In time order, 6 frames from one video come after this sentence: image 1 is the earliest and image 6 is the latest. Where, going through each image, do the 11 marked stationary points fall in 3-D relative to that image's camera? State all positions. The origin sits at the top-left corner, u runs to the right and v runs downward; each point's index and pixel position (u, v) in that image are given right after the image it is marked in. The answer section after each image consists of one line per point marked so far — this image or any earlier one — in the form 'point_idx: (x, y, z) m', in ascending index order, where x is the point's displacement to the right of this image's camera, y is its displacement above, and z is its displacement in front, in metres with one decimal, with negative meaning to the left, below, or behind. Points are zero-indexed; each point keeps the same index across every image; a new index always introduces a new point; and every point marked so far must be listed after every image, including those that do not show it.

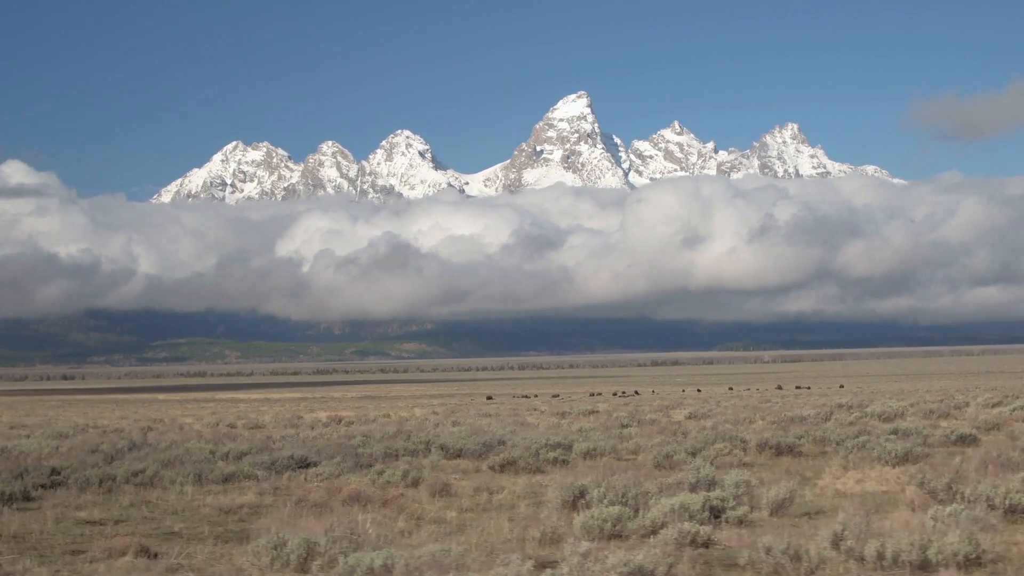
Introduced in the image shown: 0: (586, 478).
0: (+1.5, -3.7, +17.6) m
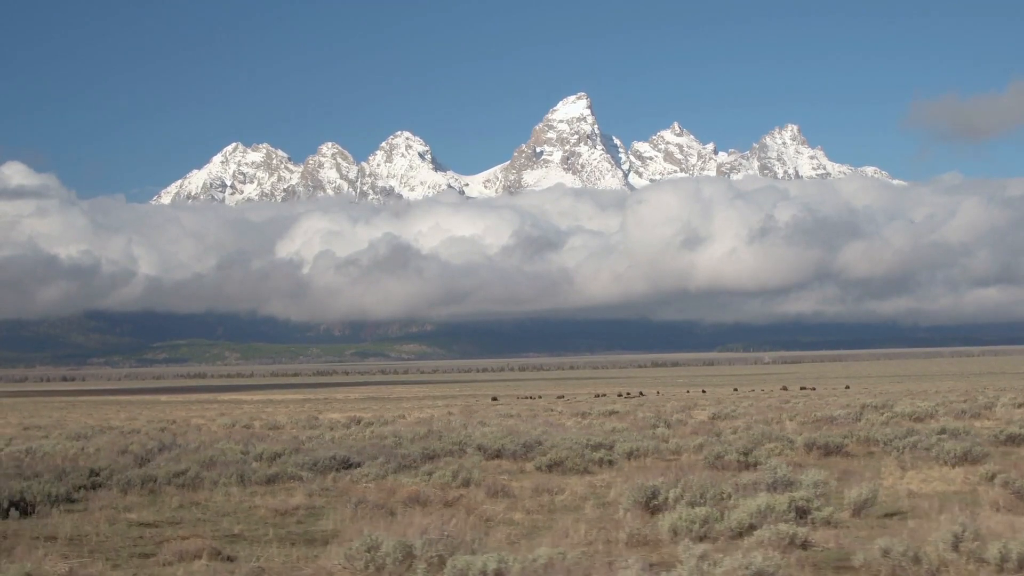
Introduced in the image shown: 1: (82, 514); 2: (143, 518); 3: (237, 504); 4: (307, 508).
0: (+2.7, -3.6, +17.2) m
1: (-8.6, -4.5, +18.2) m
2: (-7.1, -4.4, +17.6) m
3: (-5.6, -4.5, +19.0) m
4: (-3.9, -4.3, +17.7) m
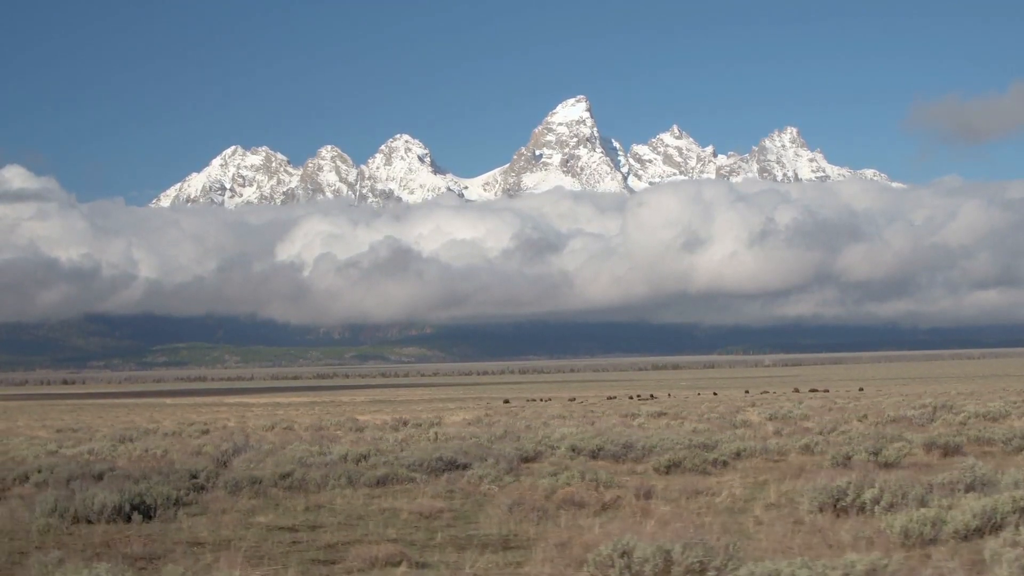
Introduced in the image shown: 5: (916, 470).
0: (+5.4, -3.5, +16.4) m
1: (-5.9, -4.3, +17.4) m
2: (-4.3, -4.3, +16.7) m
3: (-2.9, -4.3, +18.1) m
4: (-1.1, -4.1, +16.9) m
5: (+7.7, -3.5, +17.5) m
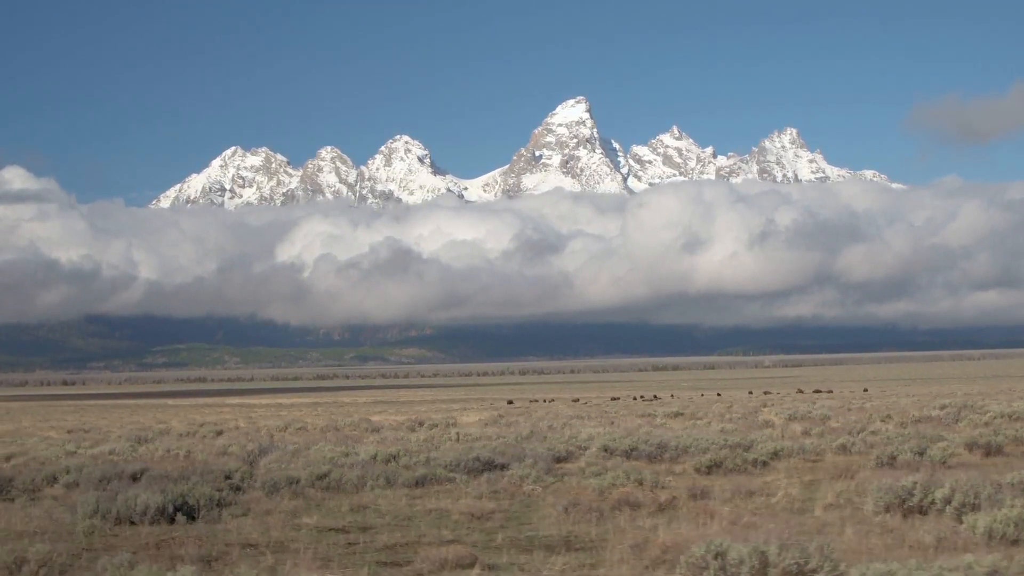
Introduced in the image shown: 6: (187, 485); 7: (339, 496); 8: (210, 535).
0: (+6.4, -3.4, +16.1) m
1: (-4.9, -4.3, +17.1) m
2: (-3.4, -4.2, +16.5) m
3: (-1.9, -4.3, +17.8) m
4: (-0.1, -4.1, +16.6) m
5: (+8.6, -3.4, +17.3) m
6: (-6.7, -4.0, +18.8) m
7: (-3.6, -4.4, +19.4) m
8: (-5.1, -4.1, +15.2) m
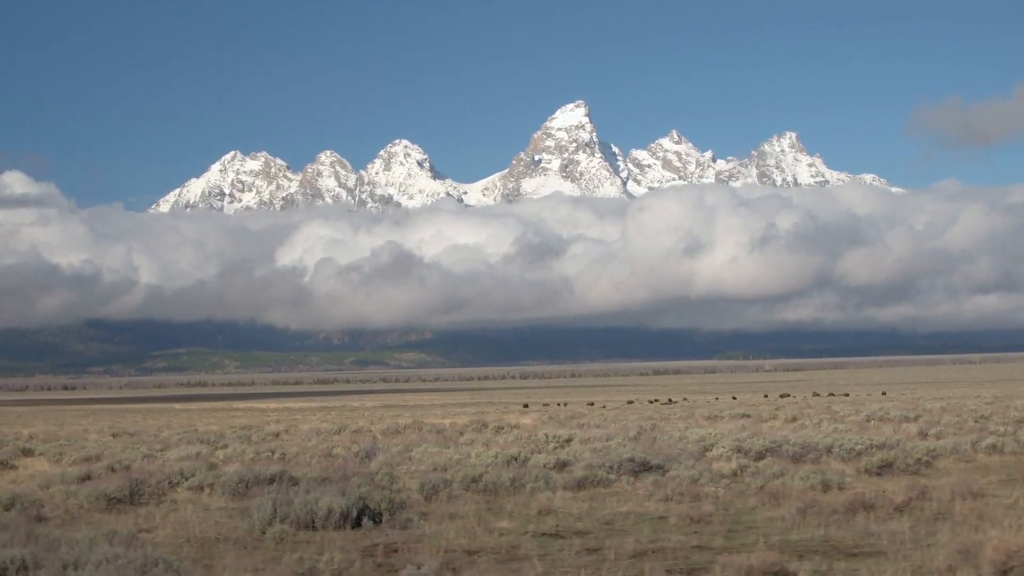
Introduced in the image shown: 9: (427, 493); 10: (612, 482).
0: (+10.0, -3.2, +15.1) m
1: (-1.3, -4.1, +16.0) m
2: (+0.2, -4.0, +15.4) m
3: (+1.7, -4.1, +16.8) m
4: (+3.4, -3.9, +15.5) m
5: (+12.2, -3.2, +16.2) m
6: (-3.1, -3.9, +17.7) m
7: (0.0, -4.2, +18.3) m
8: (-1.5, -3.9, +14.2) m
9: (-1.8, -4.3, +19.0) m
10: (+2.2, -4.2, +19.9) m
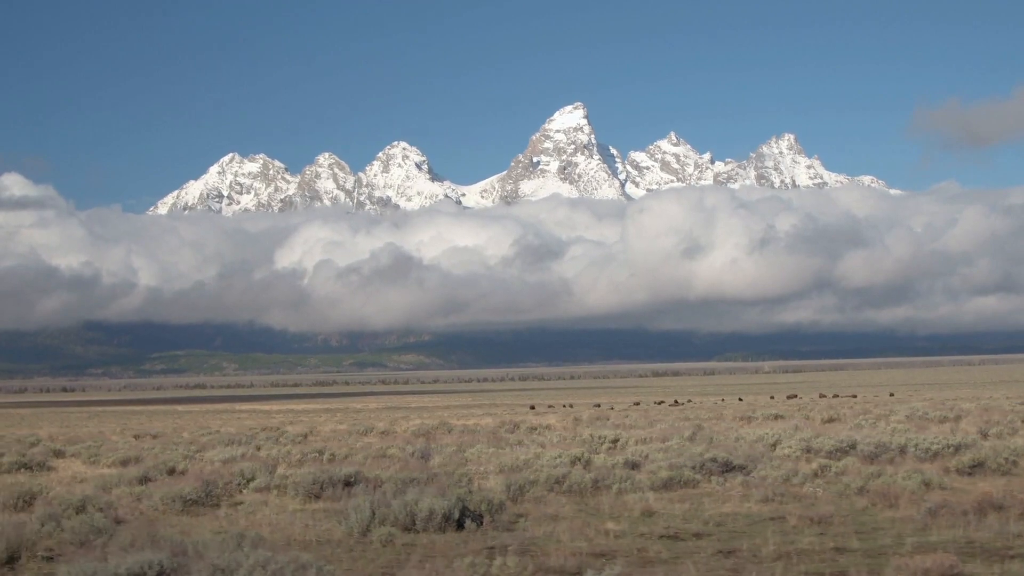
0: (+11.8, -3.1, +14.6) m
1: (+0.4, -4.0, +15.5) m
2: (+2.0, -3.9, +14.9) m
3: (+3.5, -4.0, +16.3) m
4: (+5.2, -3.8, +15.0) m
5: (+14.0, -3.1, +15.7) m
6: (-1.3, -3.8, +17.2) m
7: (+1.7, -4.1, +17.8) m
8: (+0.3, -3.8, +13.6) m
9: (0.0, -4.2, +18.5) m
10: (+4.0, -4.1, +19.4) m
